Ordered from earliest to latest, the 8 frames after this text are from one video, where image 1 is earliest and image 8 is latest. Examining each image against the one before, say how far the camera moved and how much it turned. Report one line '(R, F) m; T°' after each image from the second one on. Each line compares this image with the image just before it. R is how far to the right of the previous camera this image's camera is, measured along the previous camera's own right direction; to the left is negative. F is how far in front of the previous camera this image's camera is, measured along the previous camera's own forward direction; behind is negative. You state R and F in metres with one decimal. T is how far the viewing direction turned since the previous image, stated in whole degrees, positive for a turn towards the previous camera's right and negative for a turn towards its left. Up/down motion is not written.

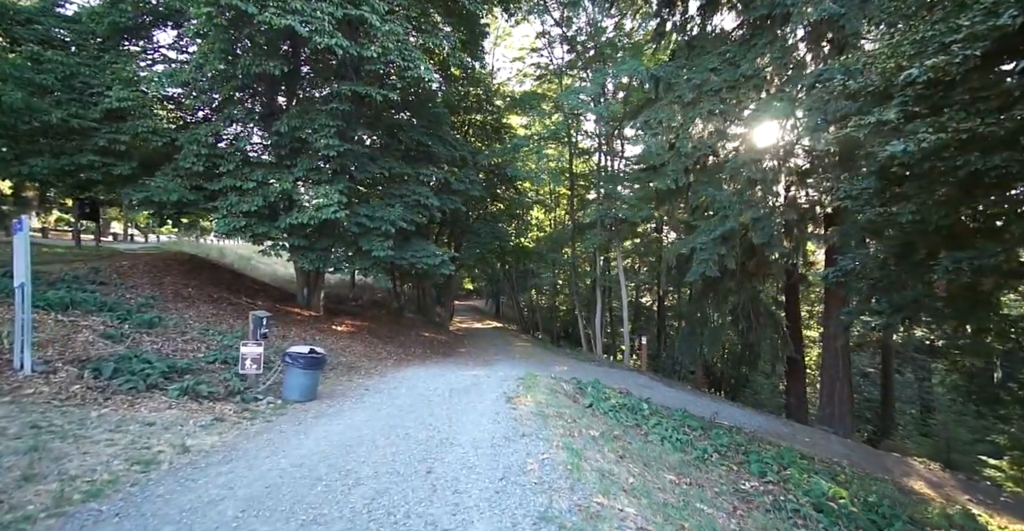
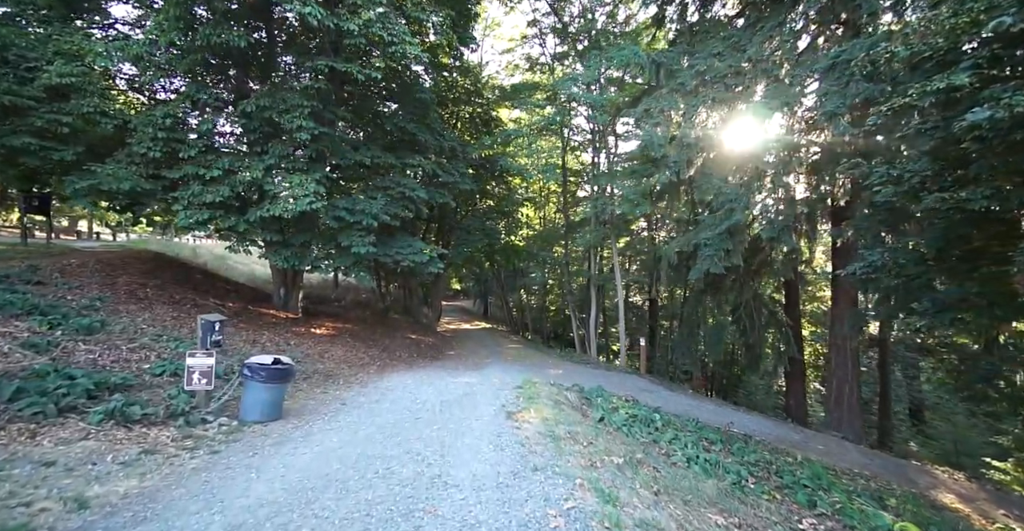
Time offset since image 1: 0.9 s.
(-0.1, +0.8) m; +2°
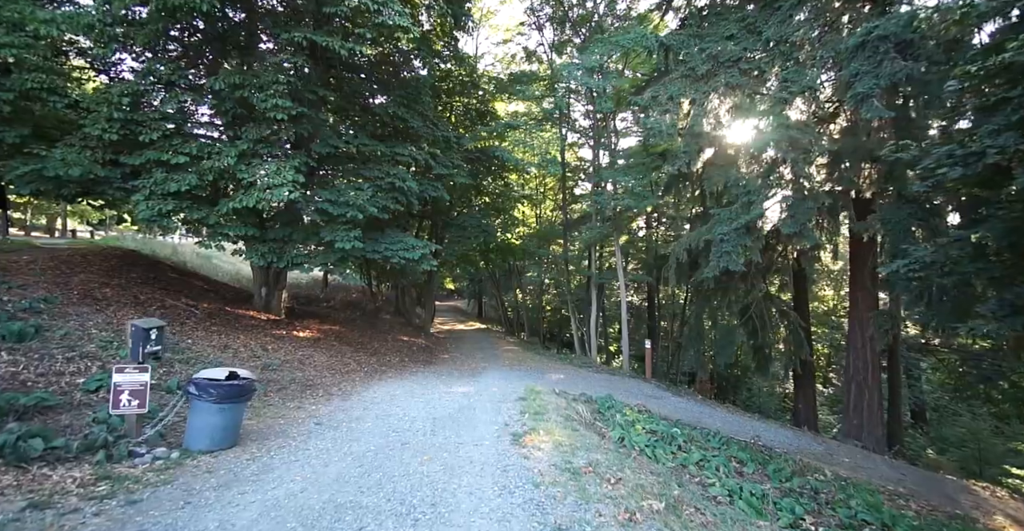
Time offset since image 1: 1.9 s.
(-0.1, +0.8) m; +1°
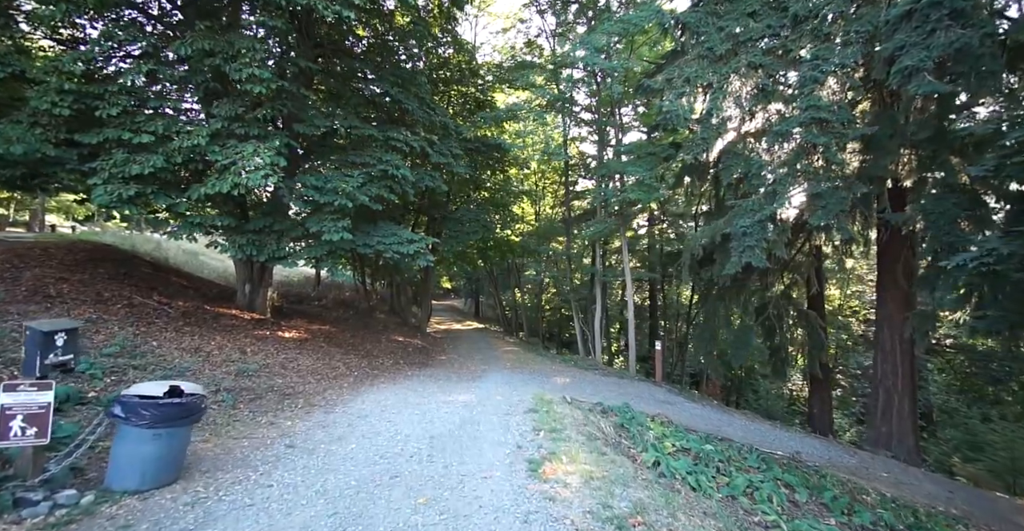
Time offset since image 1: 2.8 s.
(-0.1, +0.8) m; 0°
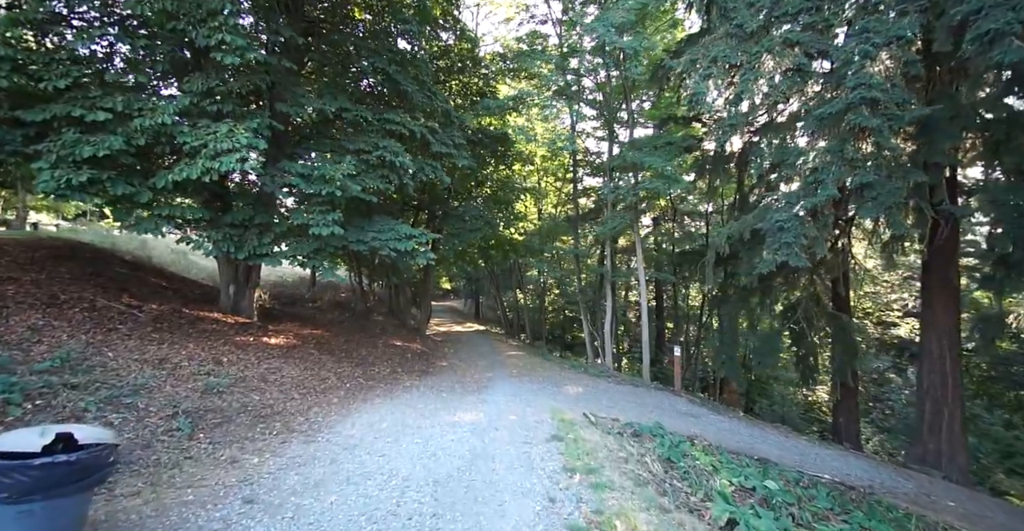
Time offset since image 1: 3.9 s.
(-0.2, +0.9) m; 0°
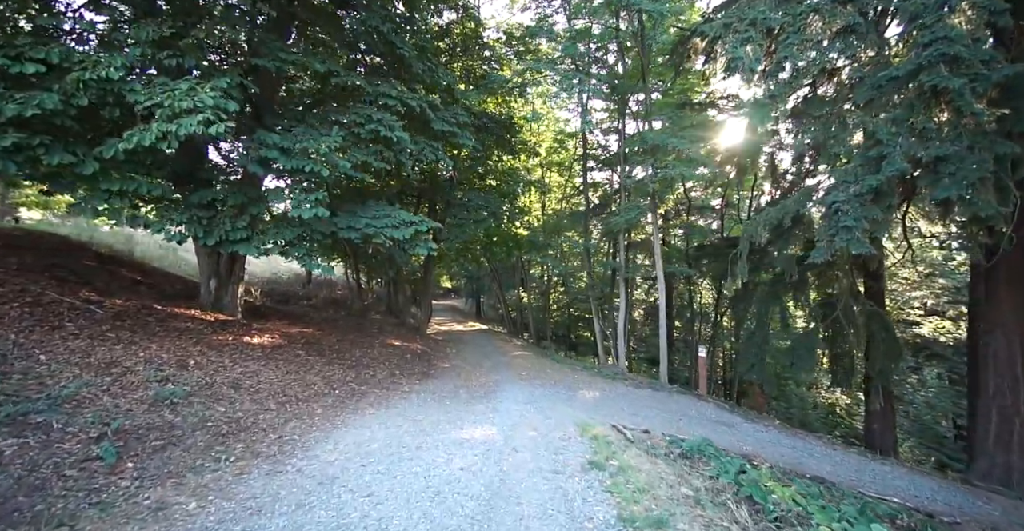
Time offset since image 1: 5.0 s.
(-0.2, +1.0) m; 0°
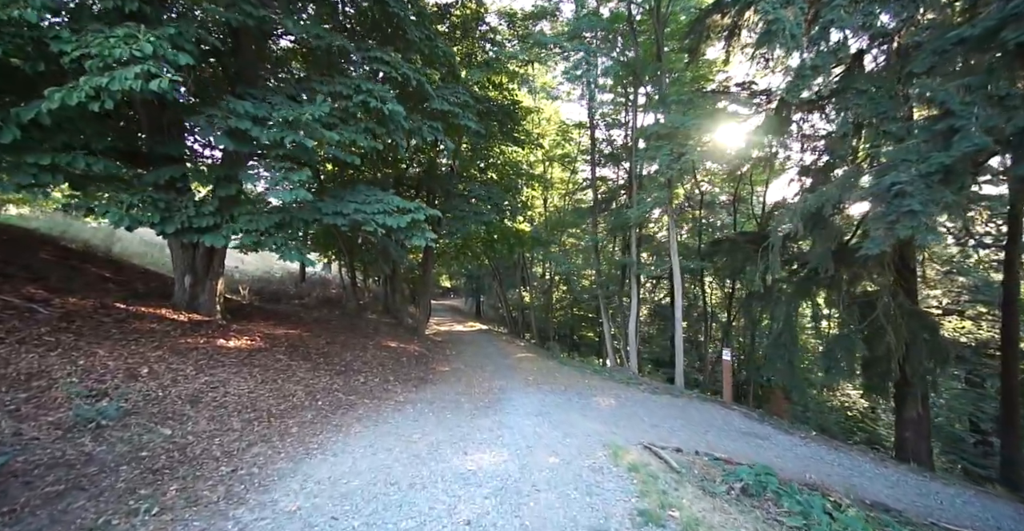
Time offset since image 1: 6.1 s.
(-0.1, +0.9) m; 0°
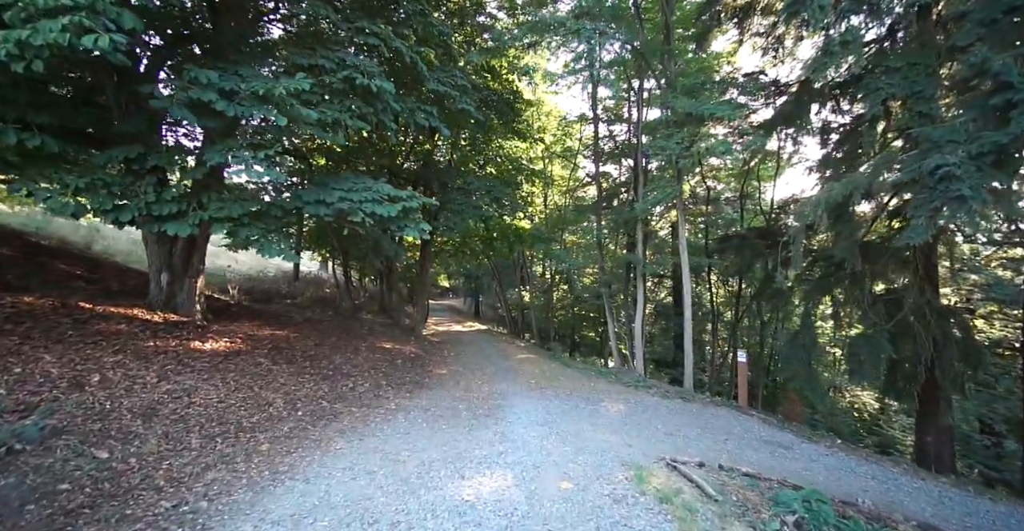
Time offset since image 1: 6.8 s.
(0.0, +0.6) m; 0°
